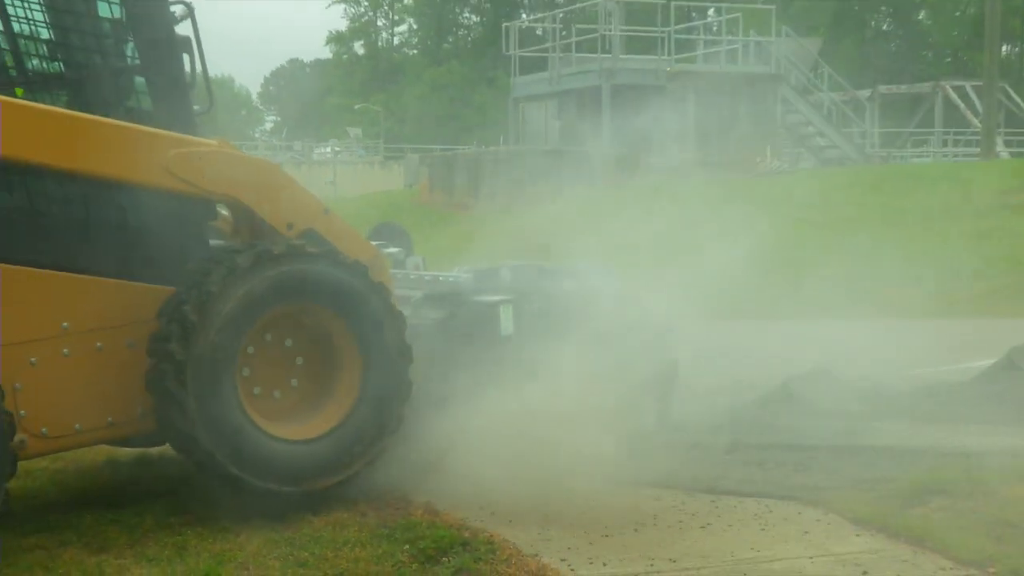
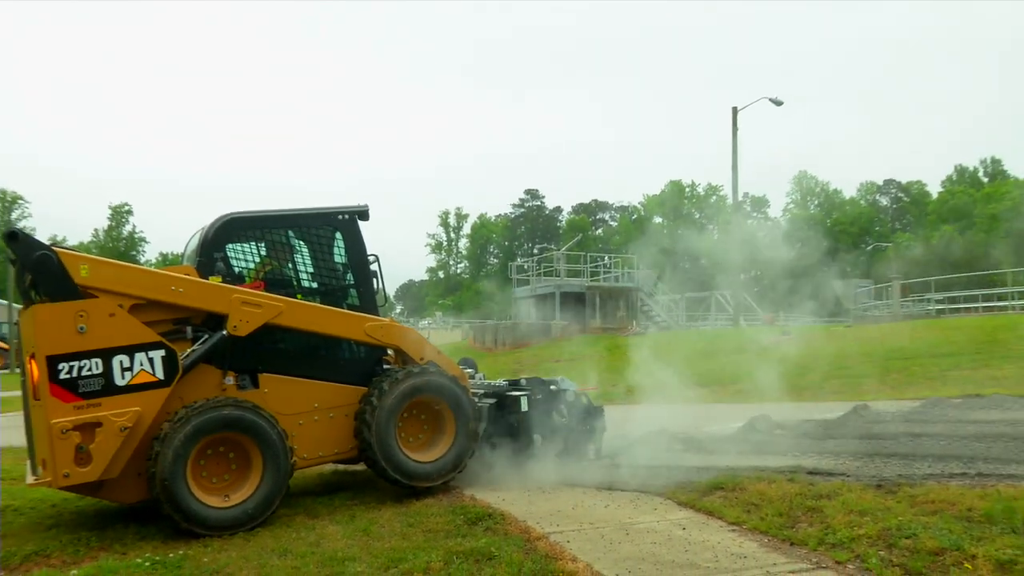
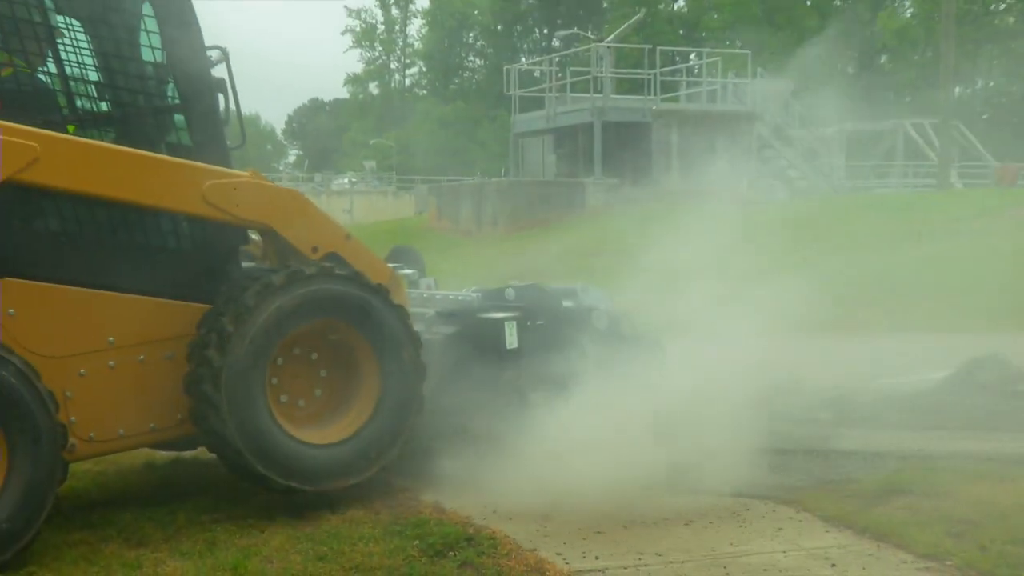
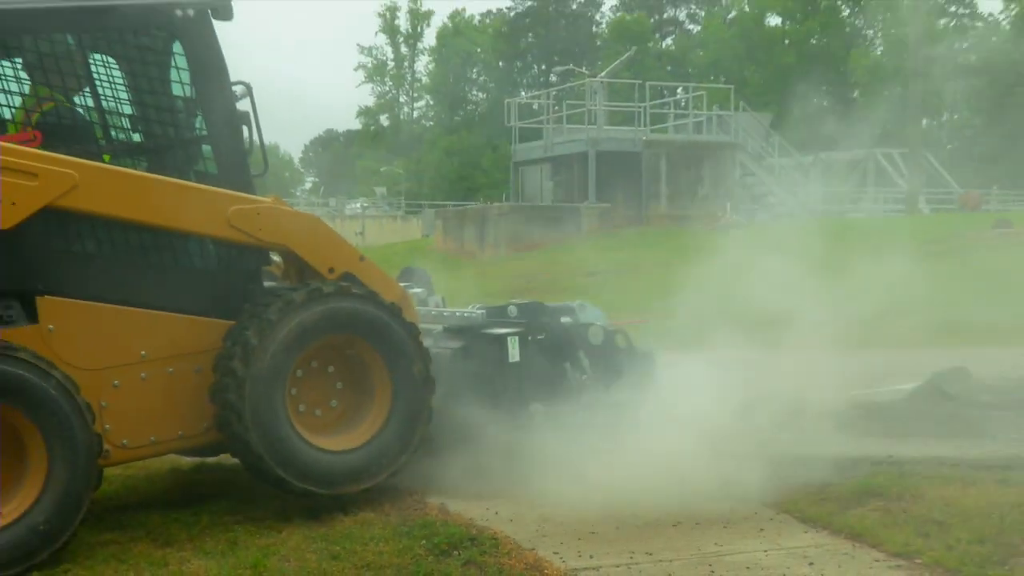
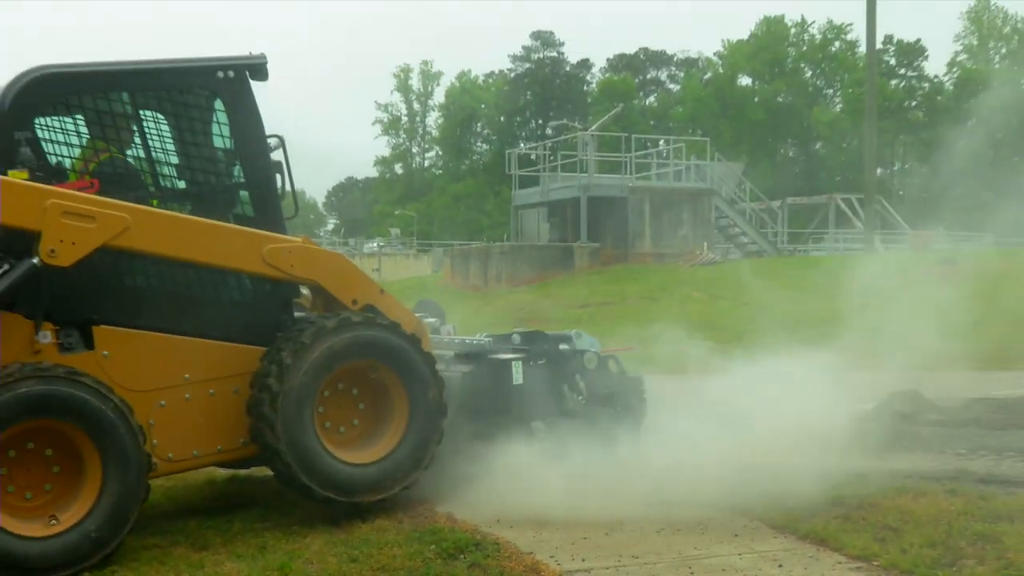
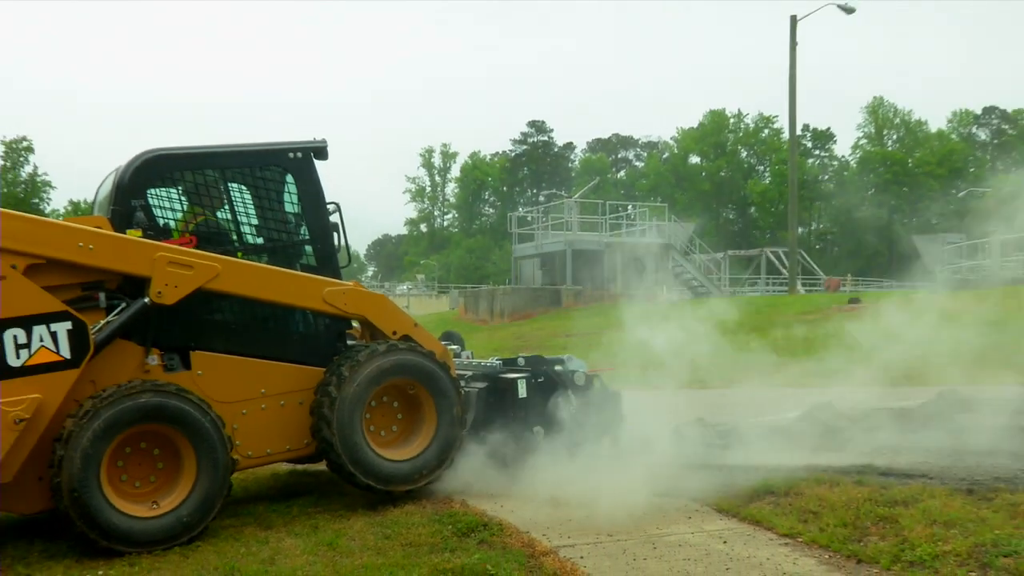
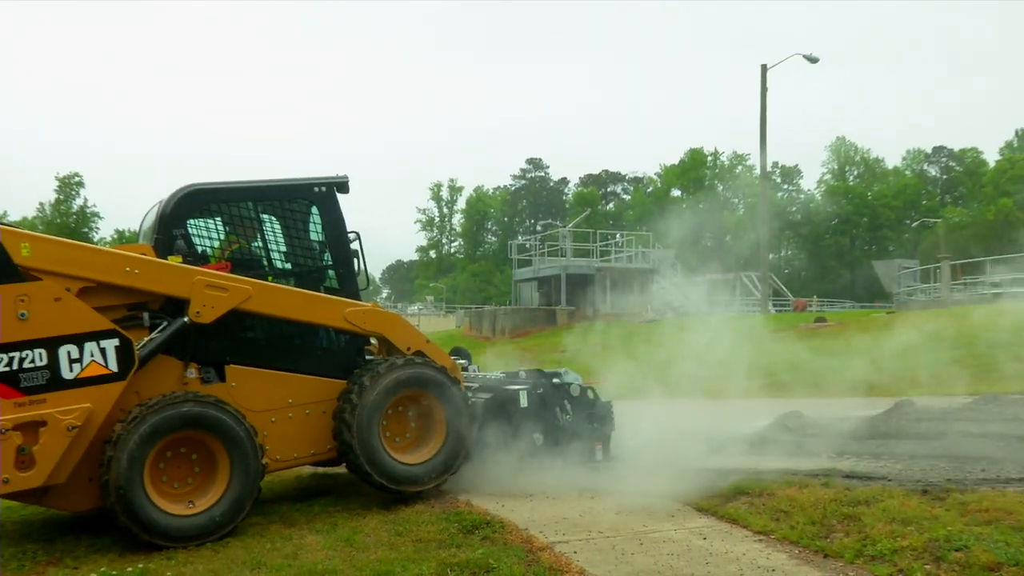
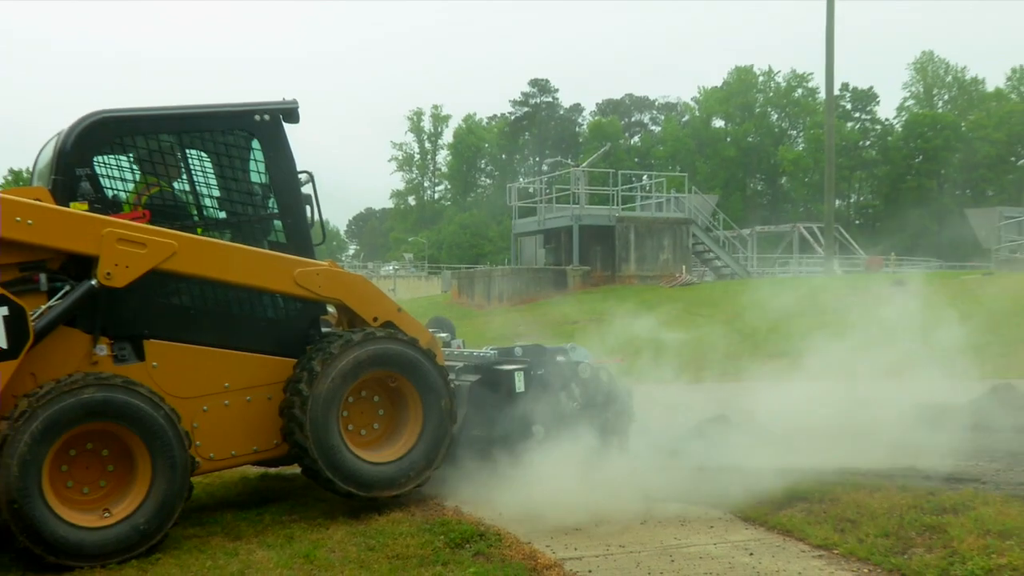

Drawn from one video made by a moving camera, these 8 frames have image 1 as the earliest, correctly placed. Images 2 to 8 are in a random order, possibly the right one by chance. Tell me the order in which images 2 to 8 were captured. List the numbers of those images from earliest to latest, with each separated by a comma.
3, 4, 5, 8, 6, 7, 2
